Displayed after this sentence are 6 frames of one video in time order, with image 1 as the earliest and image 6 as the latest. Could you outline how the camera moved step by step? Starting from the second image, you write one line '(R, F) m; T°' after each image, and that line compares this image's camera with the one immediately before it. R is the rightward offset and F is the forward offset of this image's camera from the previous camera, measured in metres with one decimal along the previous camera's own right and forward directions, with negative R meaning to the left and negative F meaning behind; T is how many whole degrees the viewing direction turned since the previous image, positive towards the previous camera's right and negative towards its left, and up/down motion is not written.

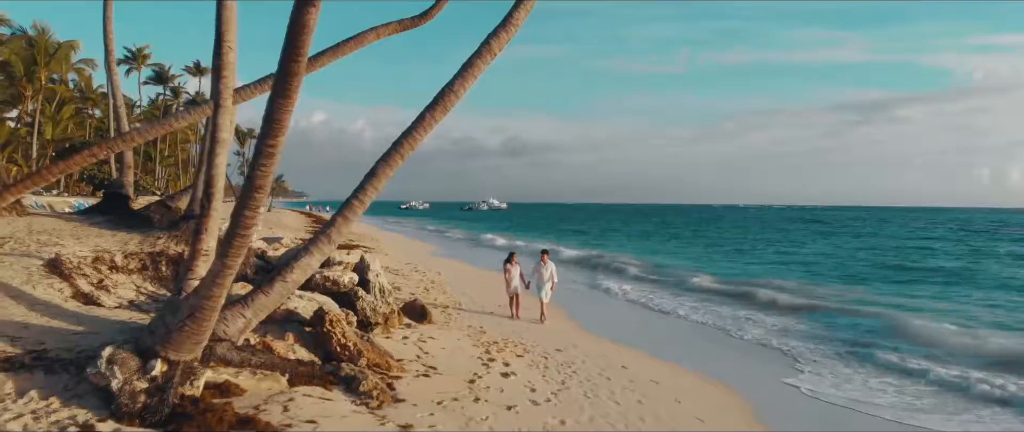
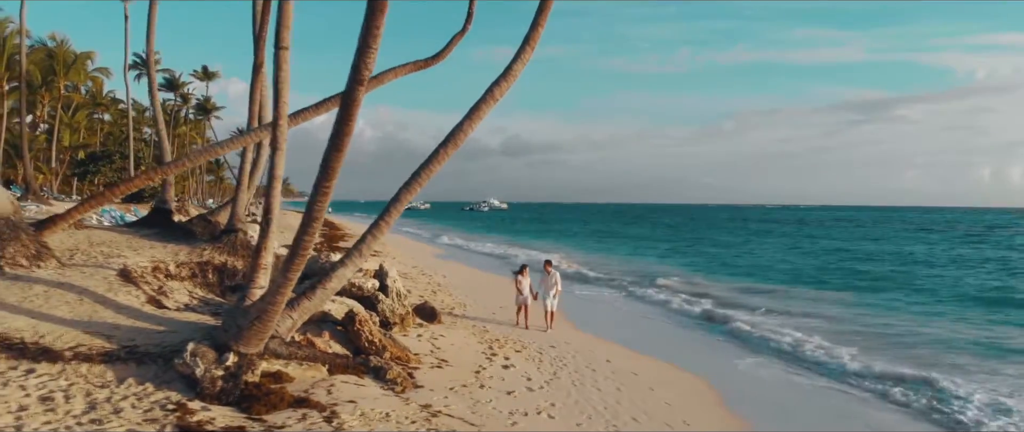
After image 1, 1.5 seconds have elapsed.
(0.0, -1.3) m; 0°
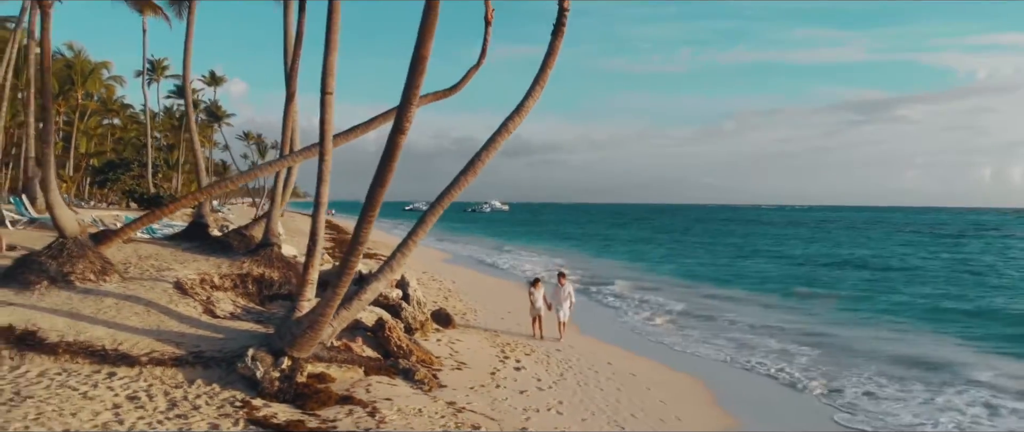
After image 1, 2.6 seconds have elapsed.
(-0.2, -1.0) m; 0°
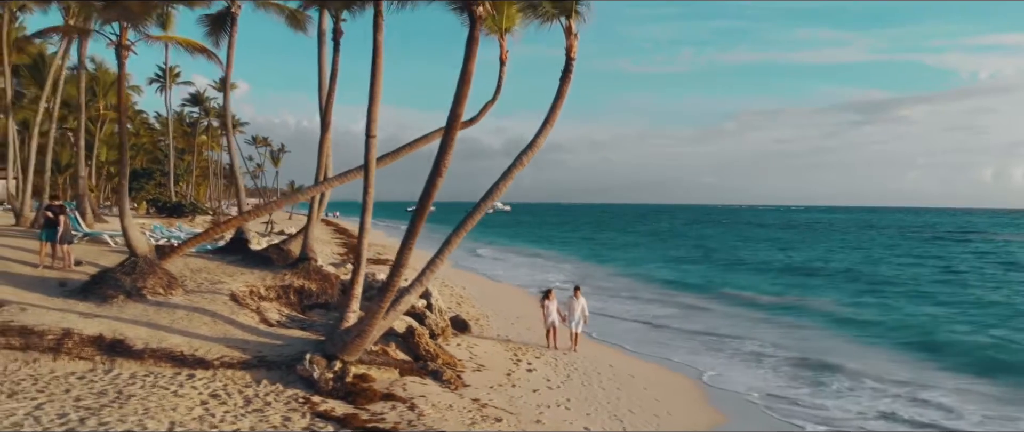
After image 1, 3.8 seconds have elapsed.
(-0.2, -1.3) m; 0°
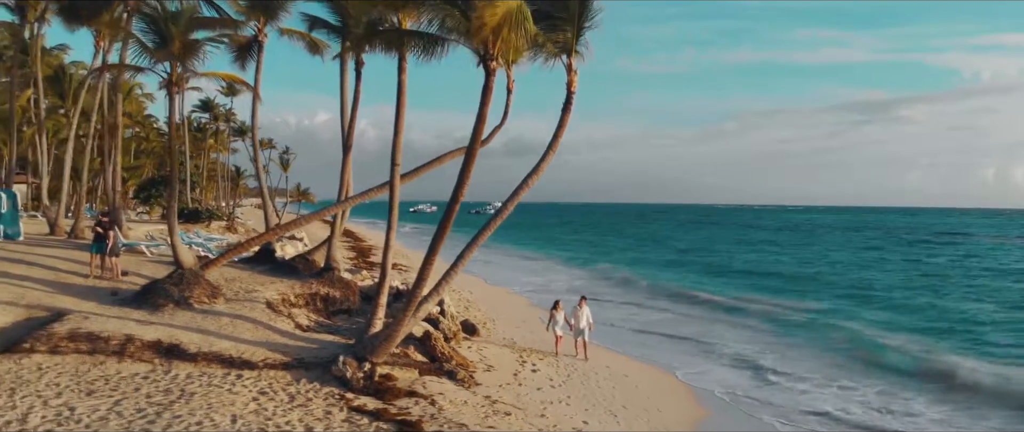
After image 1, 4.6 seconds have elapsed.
(-0.1, -1.2) m; 0°
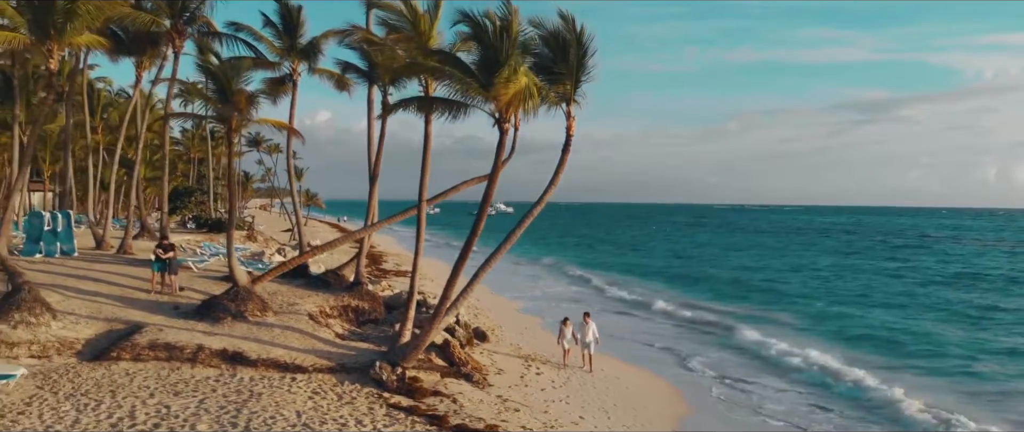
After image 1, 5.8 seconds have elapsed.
(-0.1, -1.9) m; 0°
